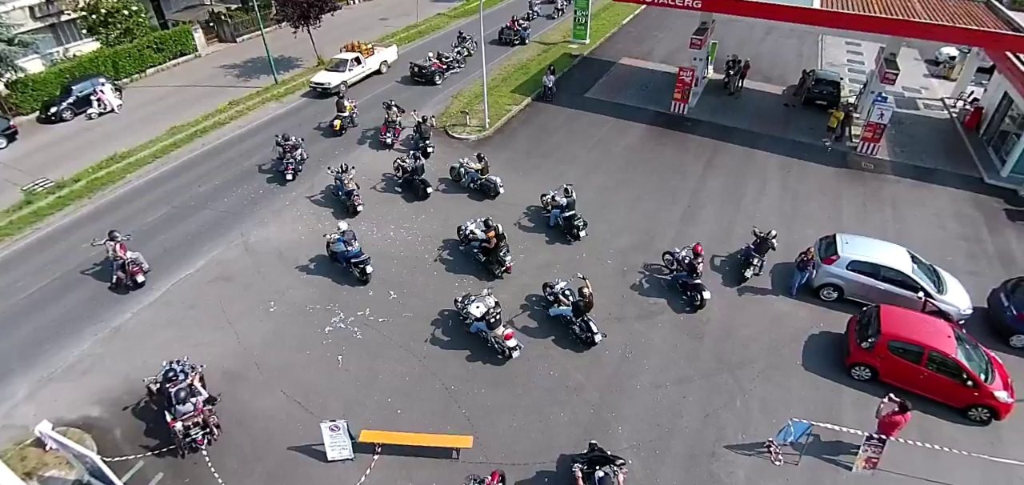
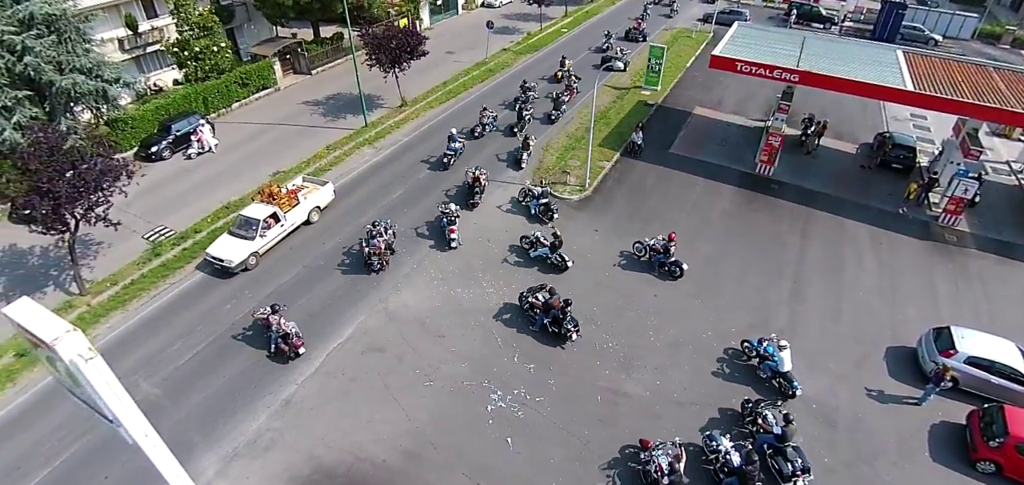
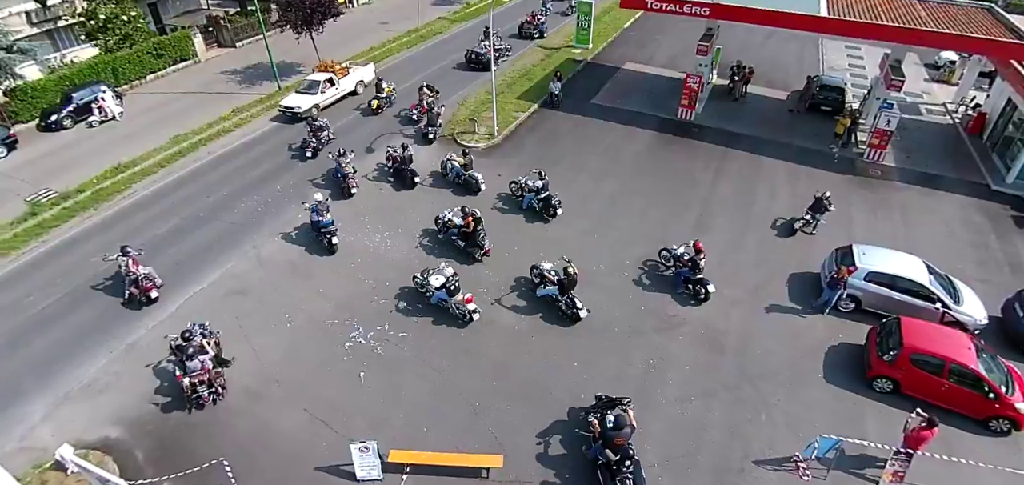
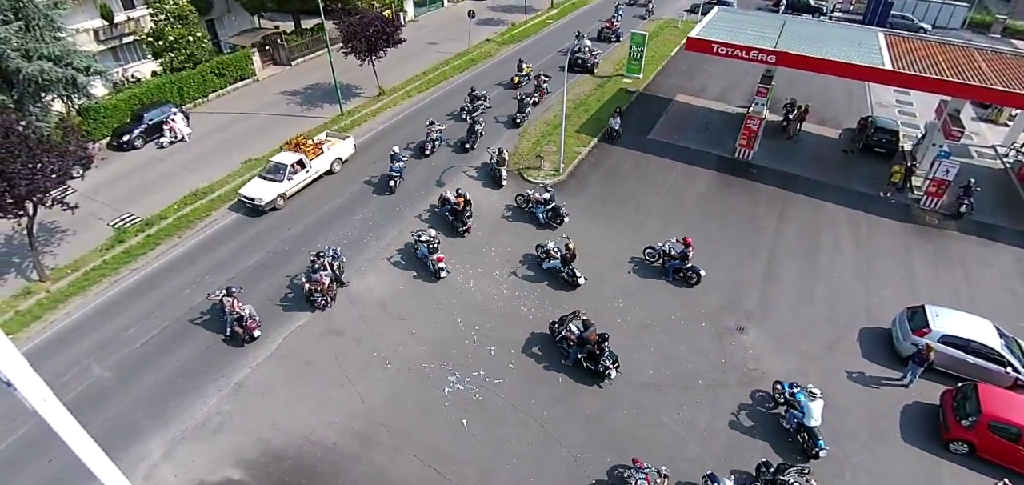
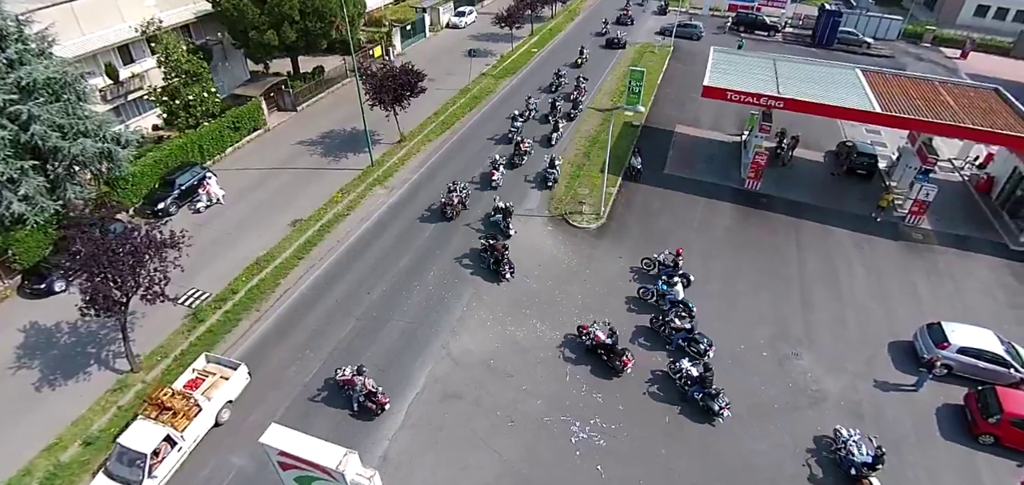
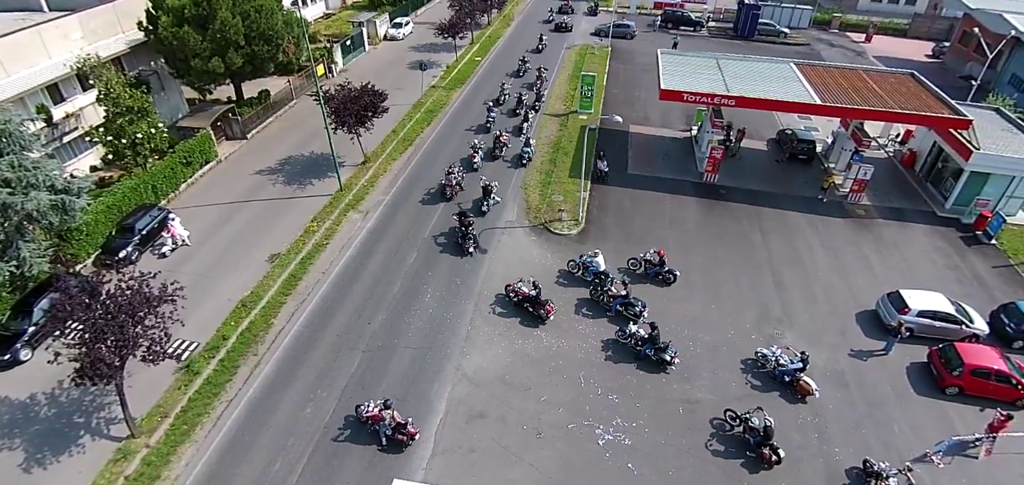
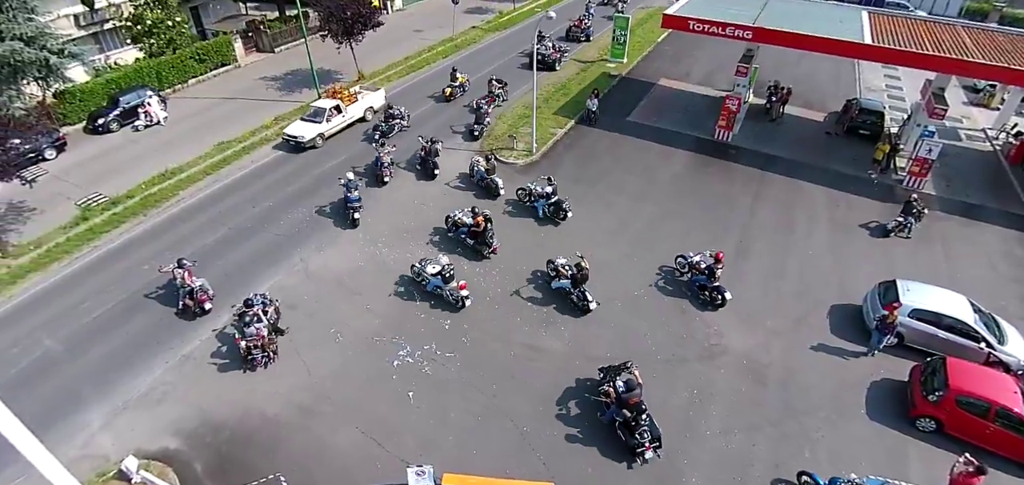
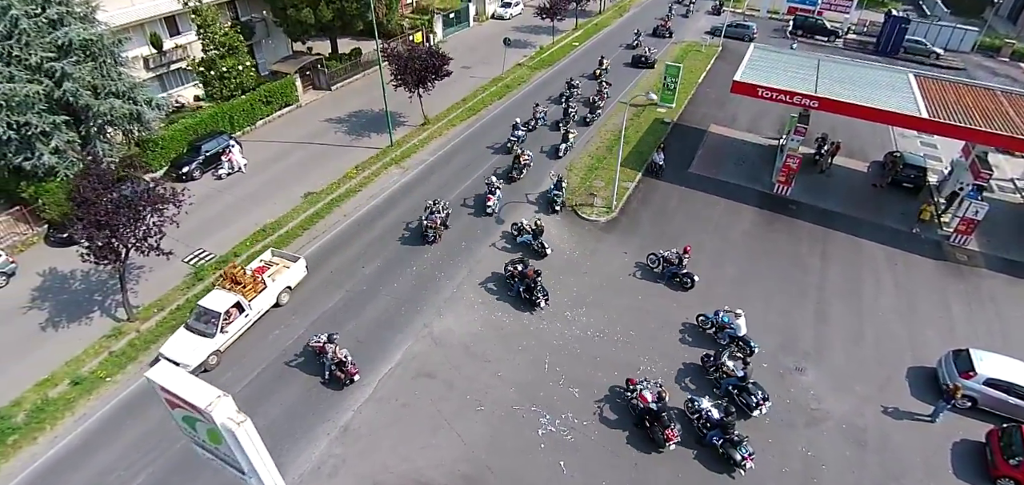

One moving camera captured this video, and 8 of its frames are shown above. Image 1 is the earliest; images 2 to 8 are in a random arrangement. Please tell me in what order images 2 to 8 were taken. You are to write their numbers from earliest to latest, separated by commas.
3, 7, 4, 2, 8, 5, 6
